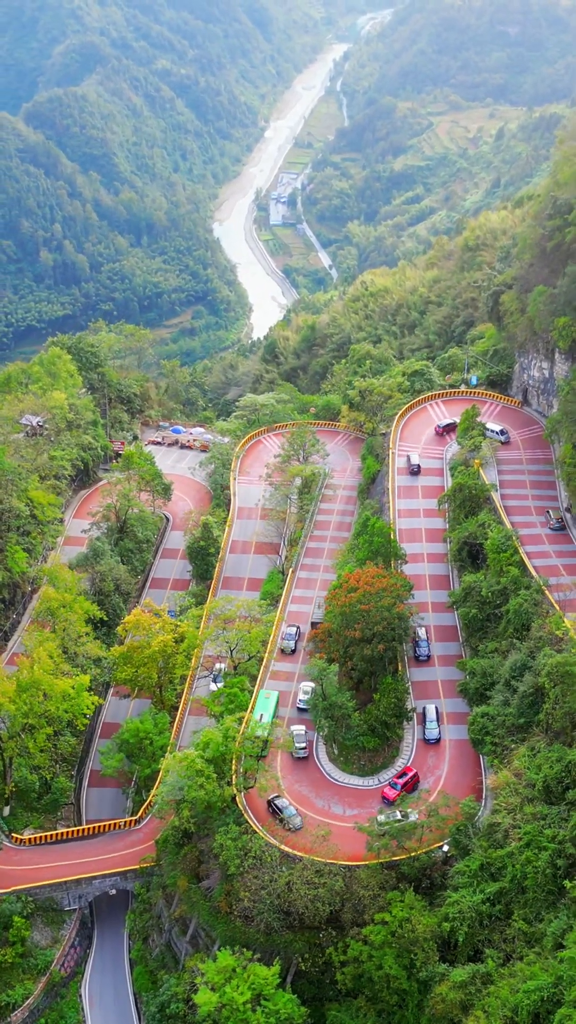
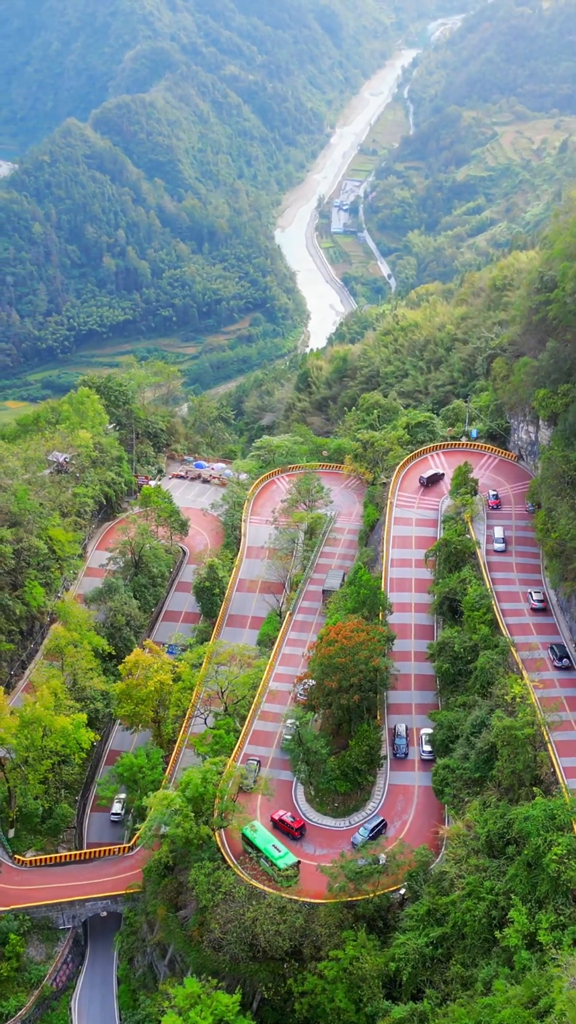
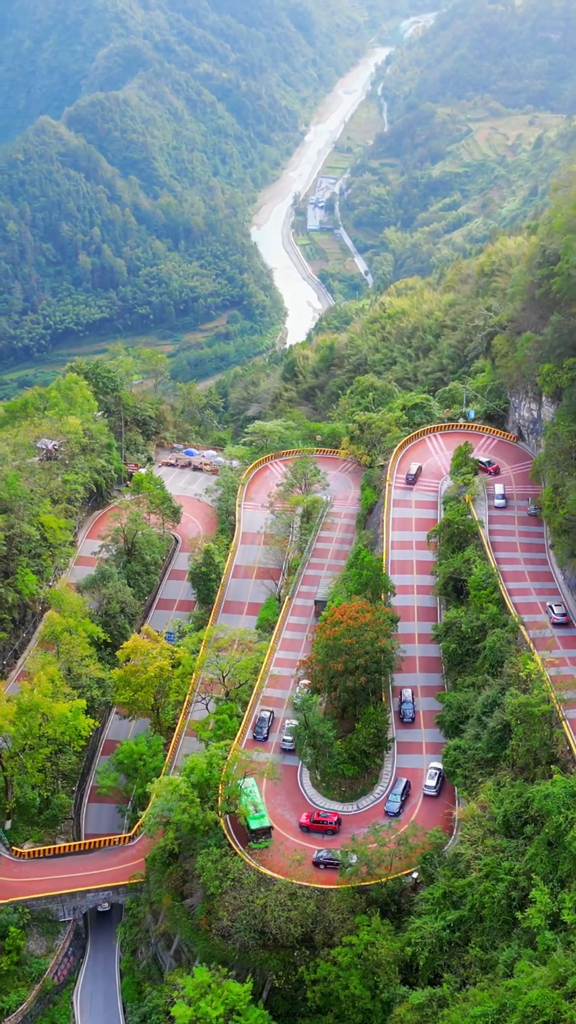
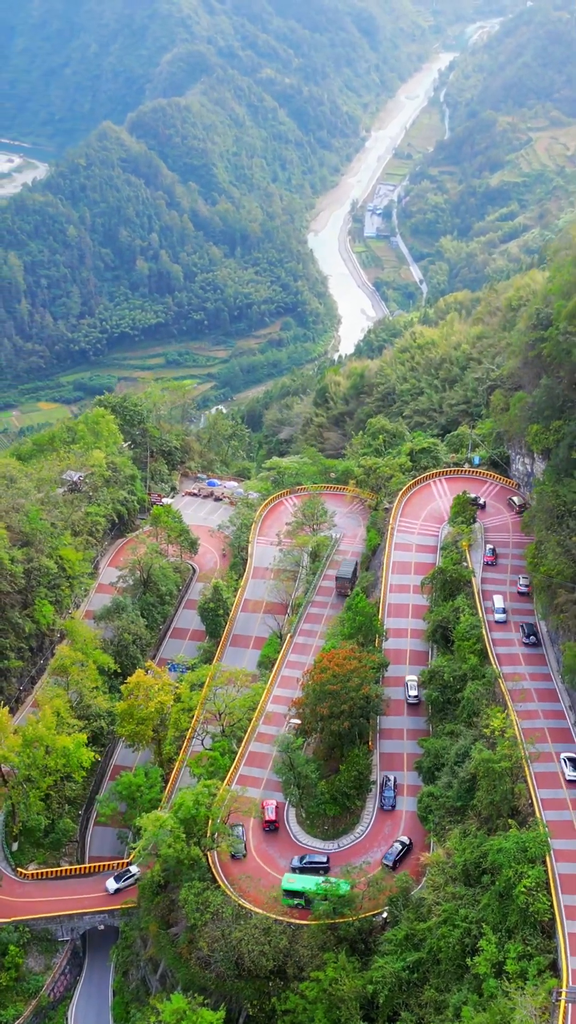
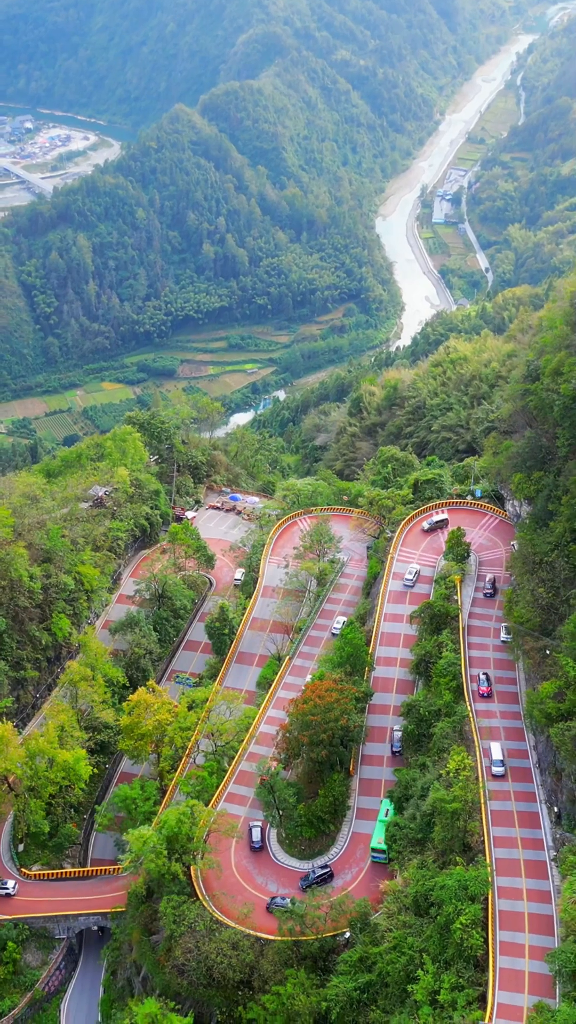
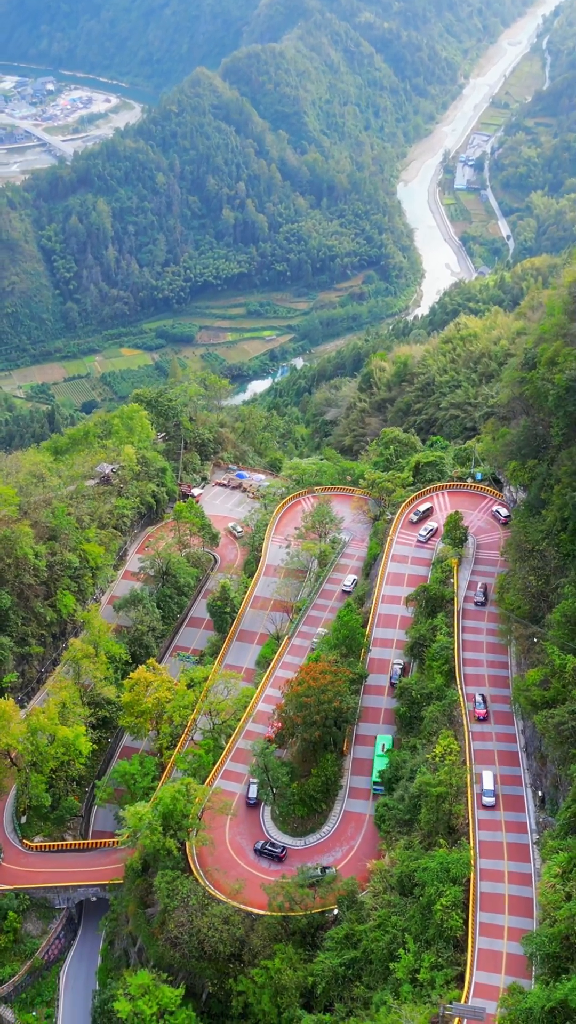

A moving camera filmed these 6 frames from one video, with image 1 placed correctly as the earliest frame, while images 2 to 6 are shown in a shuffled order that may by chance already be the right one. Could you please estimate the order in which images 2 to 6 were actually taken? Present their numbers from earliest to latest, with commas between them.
3, 2, 4, 5, 6
